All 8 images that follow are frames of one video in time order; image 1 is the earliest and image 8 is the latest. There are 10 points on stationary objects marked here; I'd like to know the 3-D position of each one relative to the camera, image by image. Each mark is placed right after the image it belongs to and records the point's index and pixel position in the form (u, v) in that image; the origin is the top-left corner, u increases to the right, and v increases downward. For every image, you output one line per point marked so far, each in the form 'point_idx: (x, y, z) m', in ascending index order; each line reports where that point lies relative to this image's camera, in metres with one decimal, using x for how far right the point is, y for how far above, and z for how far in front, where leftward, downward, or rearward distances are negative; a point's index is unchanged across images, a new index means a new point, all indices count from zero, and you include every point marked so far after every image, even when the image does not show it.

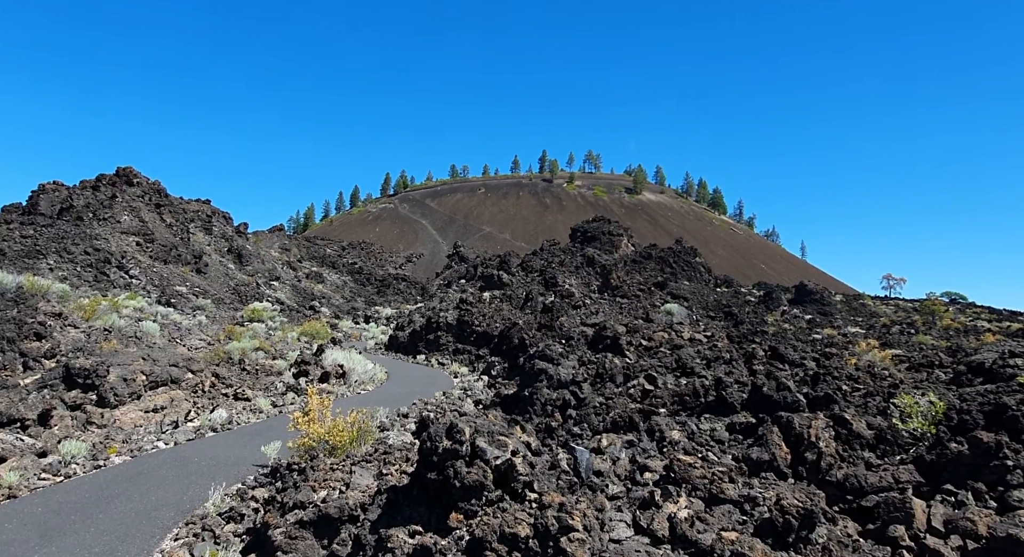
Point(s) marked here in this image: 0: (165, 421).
0: (-7.1, -2.9, +12.2) m
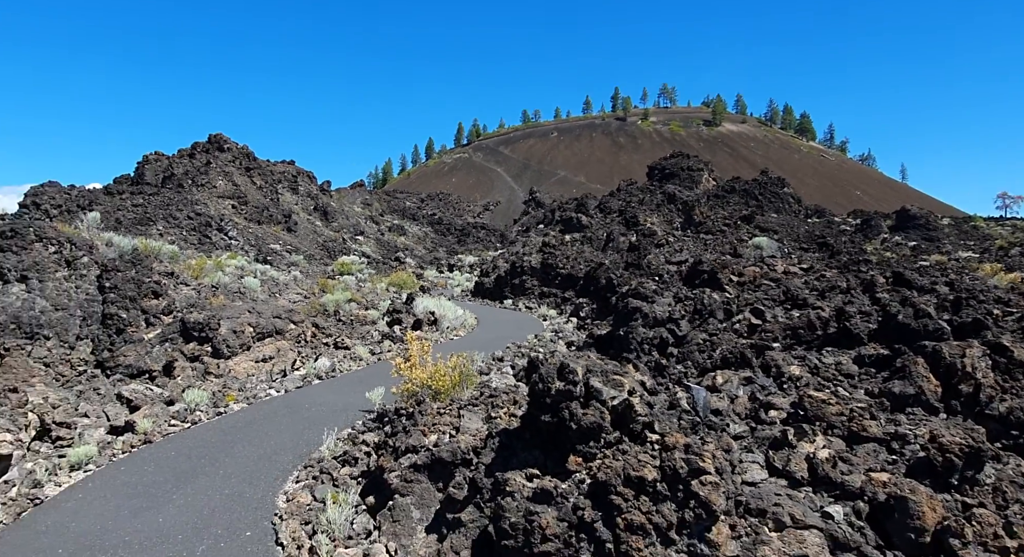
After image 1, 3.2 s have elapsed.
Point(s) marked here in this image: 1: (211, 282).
0: (-5.0, -1.9, +12.7) m
1: (-8.0, -0.1, +16.0) m
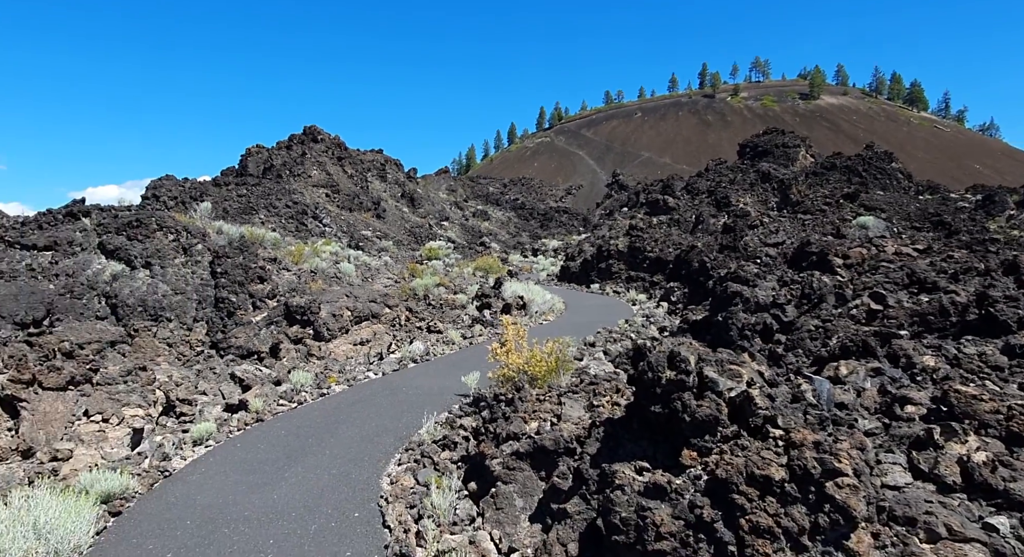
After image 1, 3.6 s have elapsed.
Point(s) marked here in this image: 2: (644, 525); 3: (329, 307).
0: (-3.1, -1.6, +13.1) m
1: (-5.6, +0.3, +16.7) m
2: (+1.1, -2.0, +4.8) m
3: (-4.2, -0.7, +13.8) m
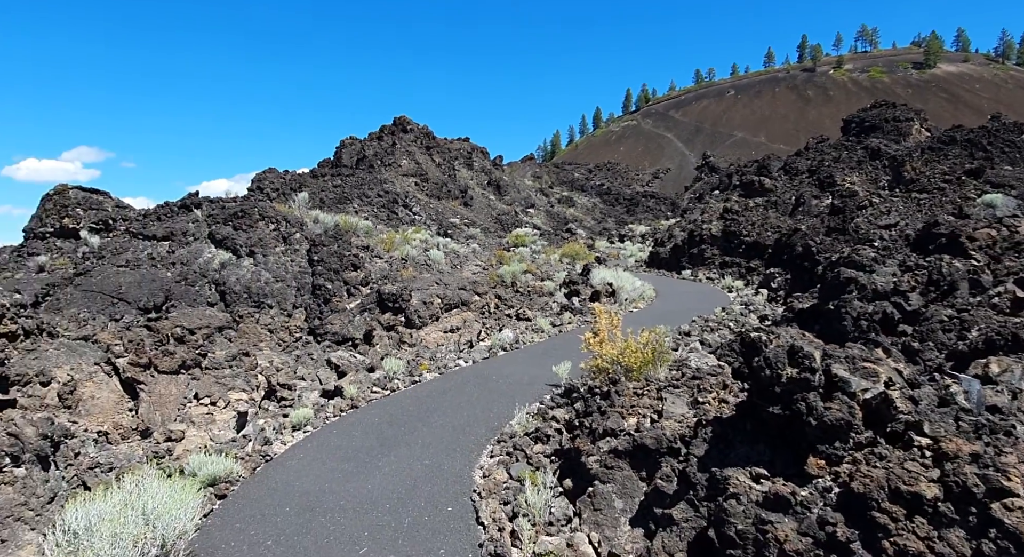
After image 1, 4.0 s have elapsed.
0: (-1.1, -1.3, +13.0) m
1: (-3.1, +0.7, +16.9) m
2: (+1.8, -1.9, +4.3) m
3: (-2.1, -0.4, +13.9) m
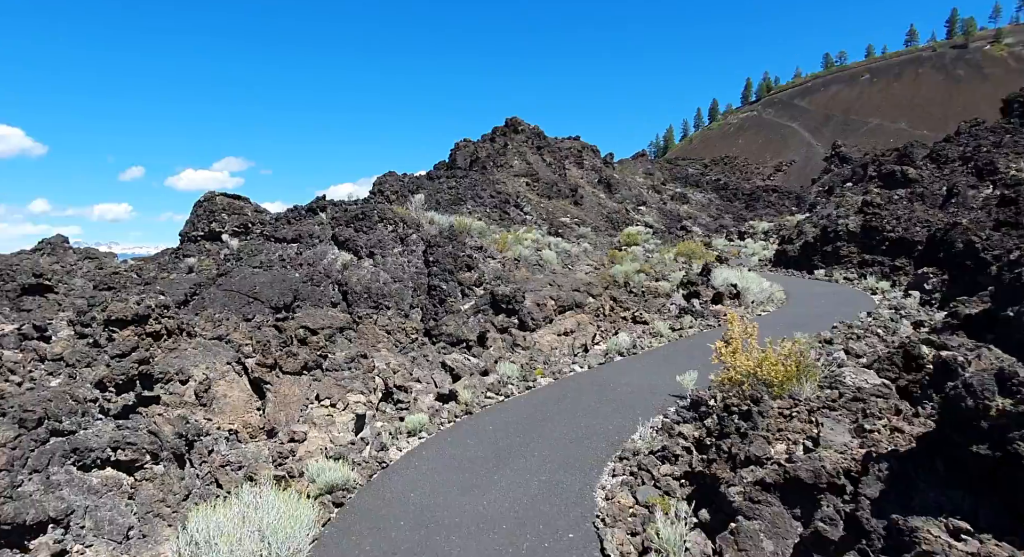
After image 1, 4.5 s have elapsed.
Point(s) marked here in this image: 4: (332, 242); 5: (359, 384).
0: (+1.3, -1.4, +12.5) m
1: (+0.1, +0.7, +16.7) m
2: (+2.6, -1.9, +3.4) m
3: (+0.5, -0.4, +13.5) m
4: (-4.3, +0.9, +14.3) m
5: (-2.2, -1.5, +8.8) m
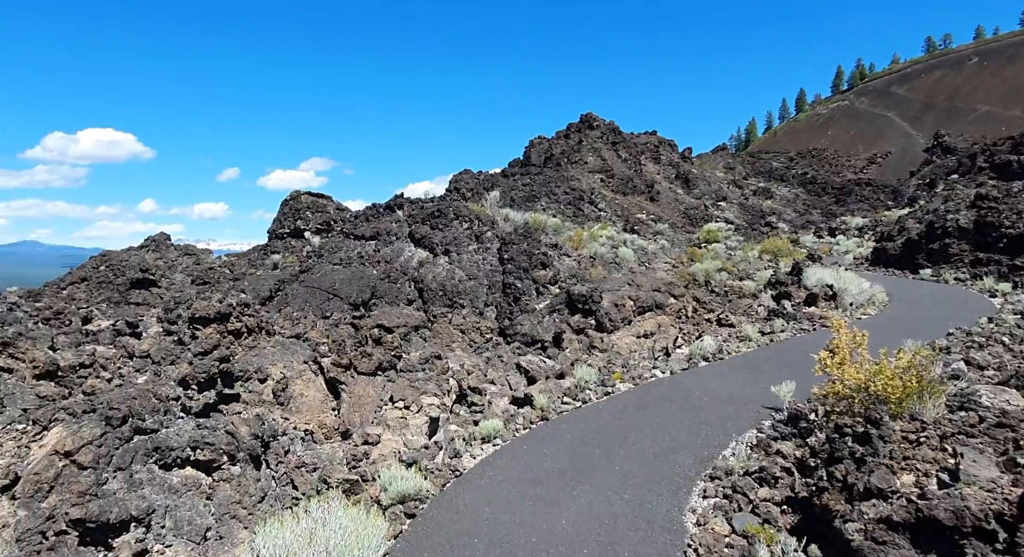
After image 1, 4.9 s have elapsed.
0: (+2.9, -1.4, +11.9) m
1: (+2.1, +0.7, +16.2) m
2: (+3.0, -2.0, +2.6) m
3: (+2.2, -0.4, +12.9) m
4: (-2.5, +0.9, +14.3) m
5: (-1.1, -1.5, +8.6) m
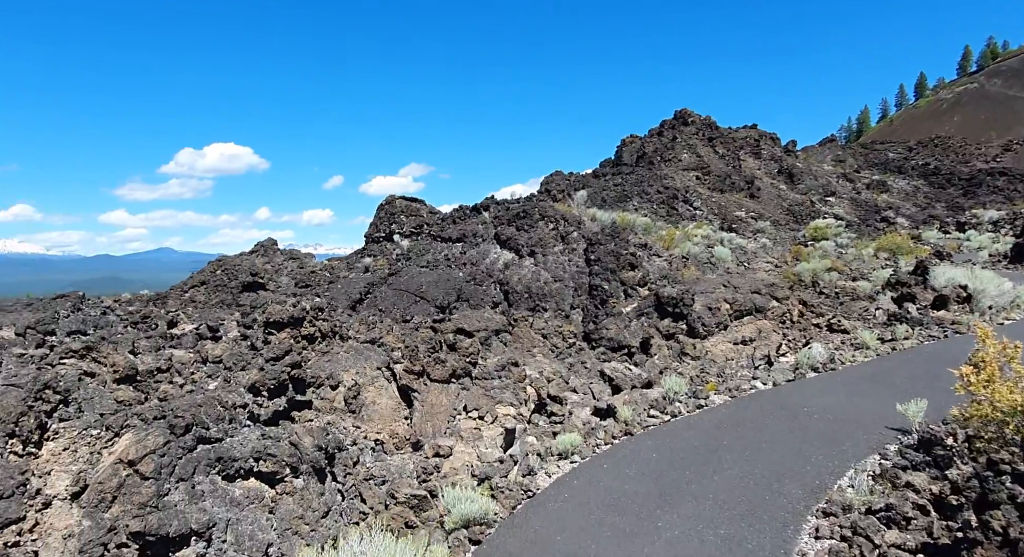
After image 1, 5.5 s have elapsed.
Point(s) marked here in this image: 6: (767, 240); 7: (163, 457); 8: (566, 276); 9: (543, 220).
0: (+4.4, -1.4, +10.8) m
1: (+4.3, +0.7, +15.1) m
2: (+3.2, -2.0, +1.6) m
3: (+3.9, -0.4, +11.9) m
4: (-0.5, +0.9, +14.0) m
5: (0.0, -1.6, +8.2) m
6: (+8.7, +1.3, +20.3) m
7: (-2.9, -1.5, +5.0) m
8: (+1.1, 0.0, +12.8) m
9: (+0.7, +1.4, +14.6) m
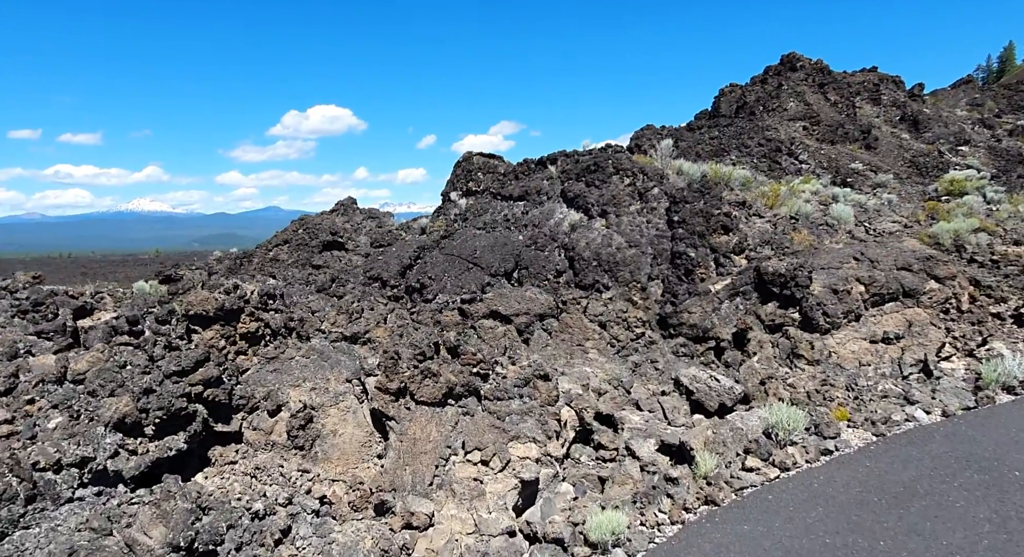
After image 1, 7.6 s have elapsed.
0: (+5.0, -1.0, +7.5) m
1: (+5.5, +1.3, +11.7) m
2: (+2.4, -2.2, -1.3) m
3: (+4.6, 0.0, +8.7) m
4: (+0.6, +1.5, +11.3) m
5: (+0.2, -1.3, +5.6) m
6: (+10.6, +2.2, +16.2) m
7: (-3.1, -1.4, +2.9) m
8: (+2.0, +0.6, +10.0) m
9: (+1.9, +2.1, +11.7) m
